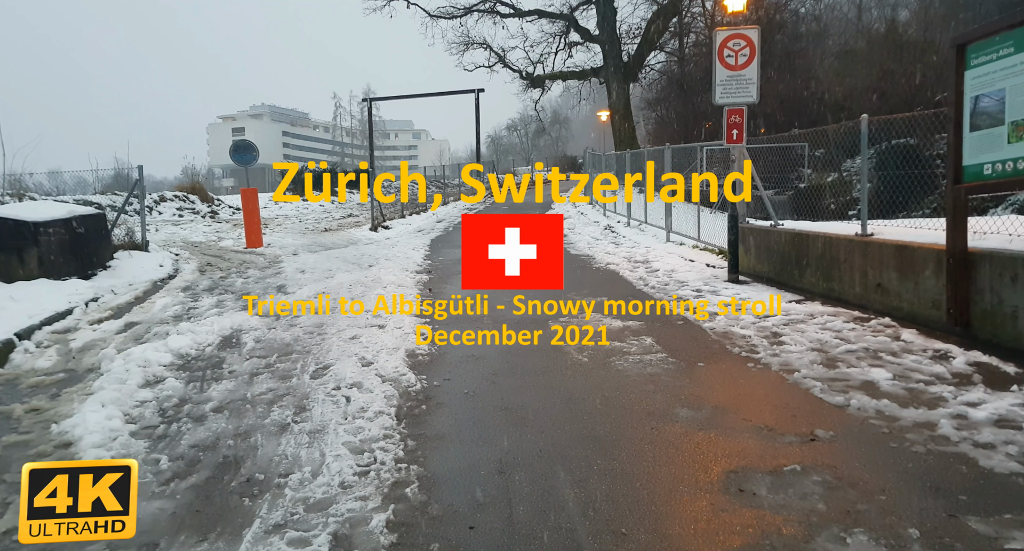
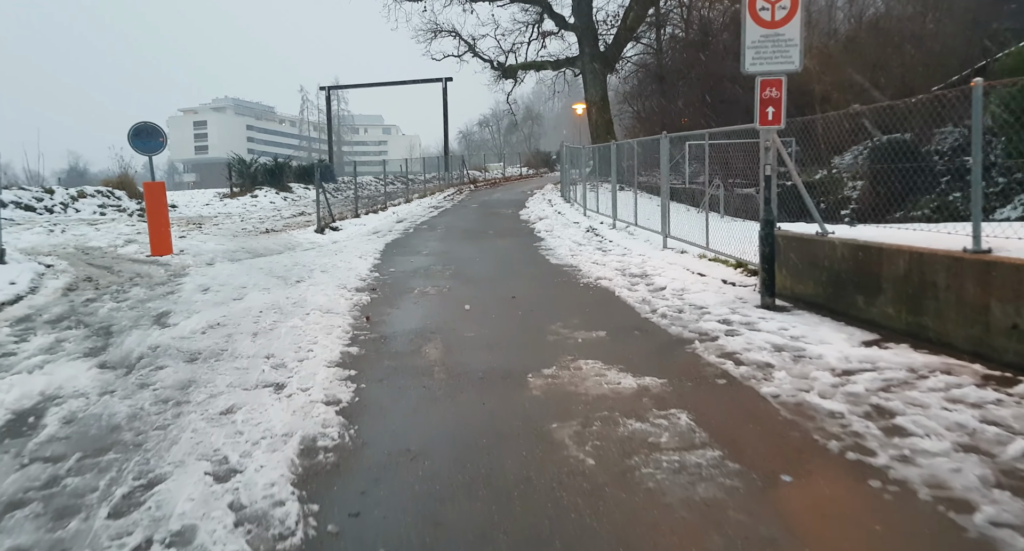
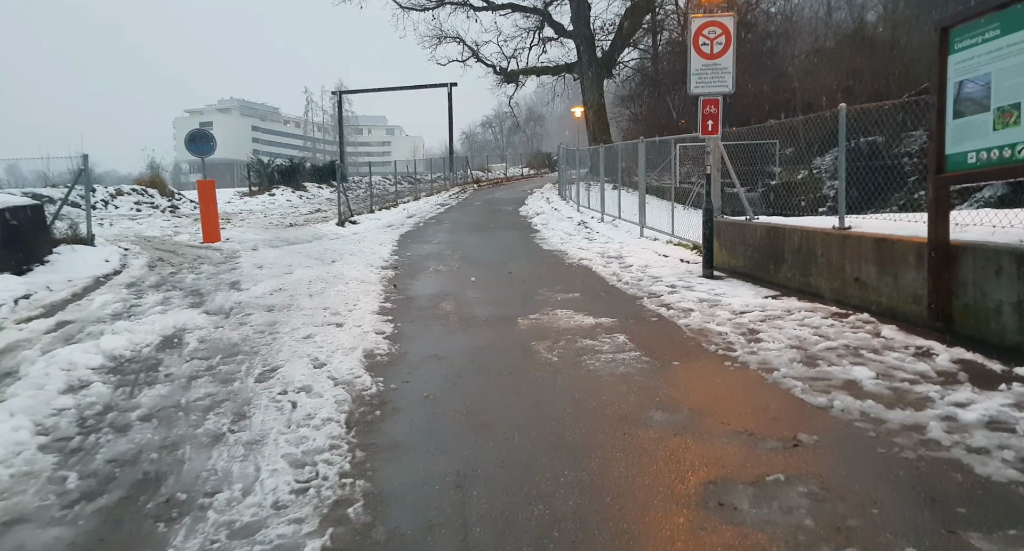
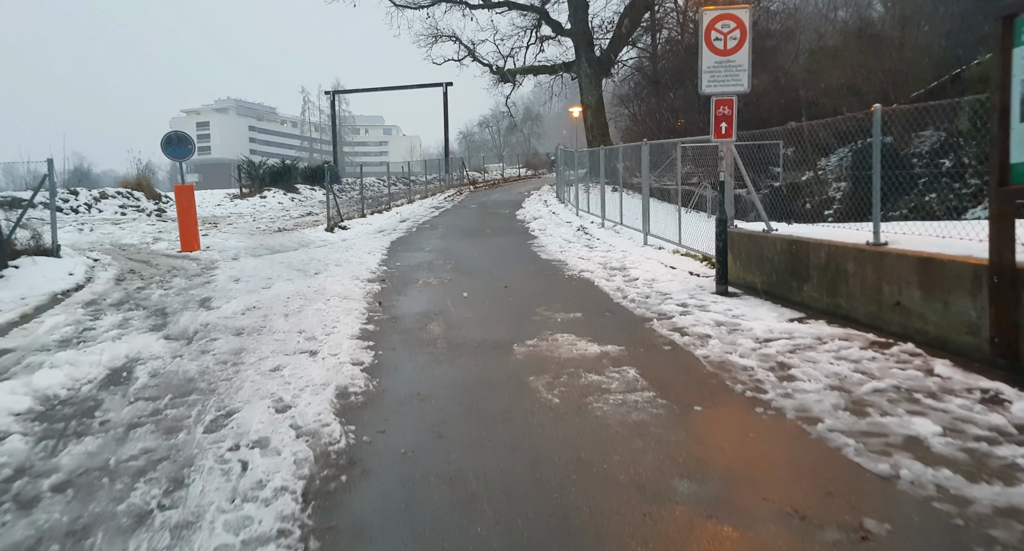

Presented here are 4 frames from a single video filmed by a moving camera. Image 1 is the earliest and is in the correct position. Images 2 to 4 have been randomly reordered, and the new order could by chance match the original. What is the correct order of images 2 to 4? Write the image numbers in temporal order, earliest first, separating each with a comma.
3, 4, 2
